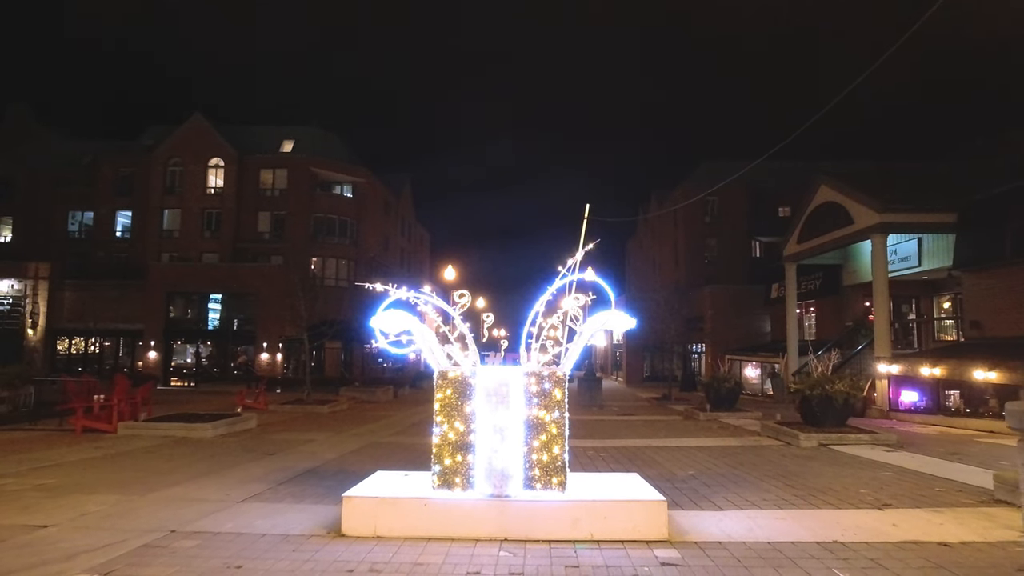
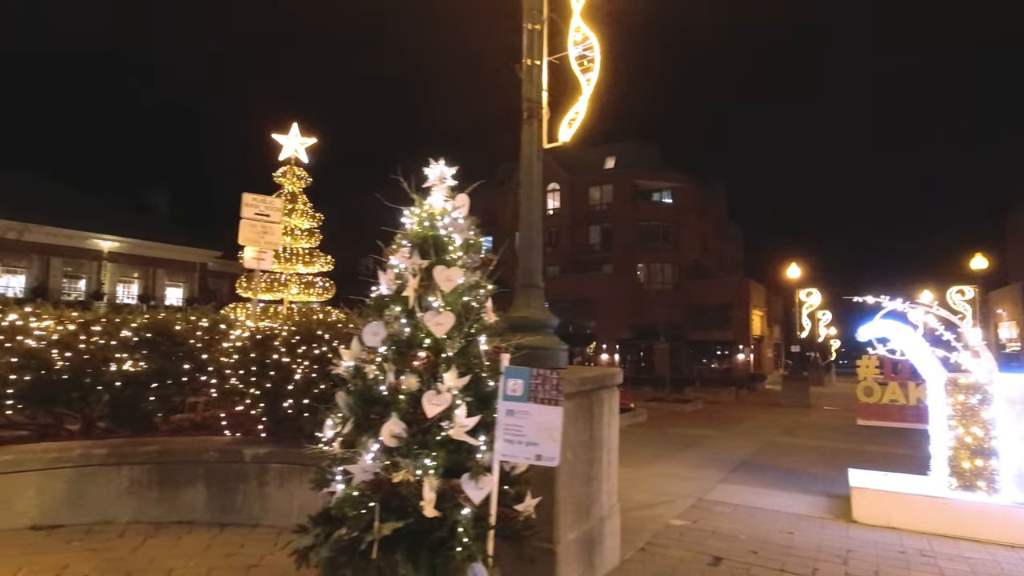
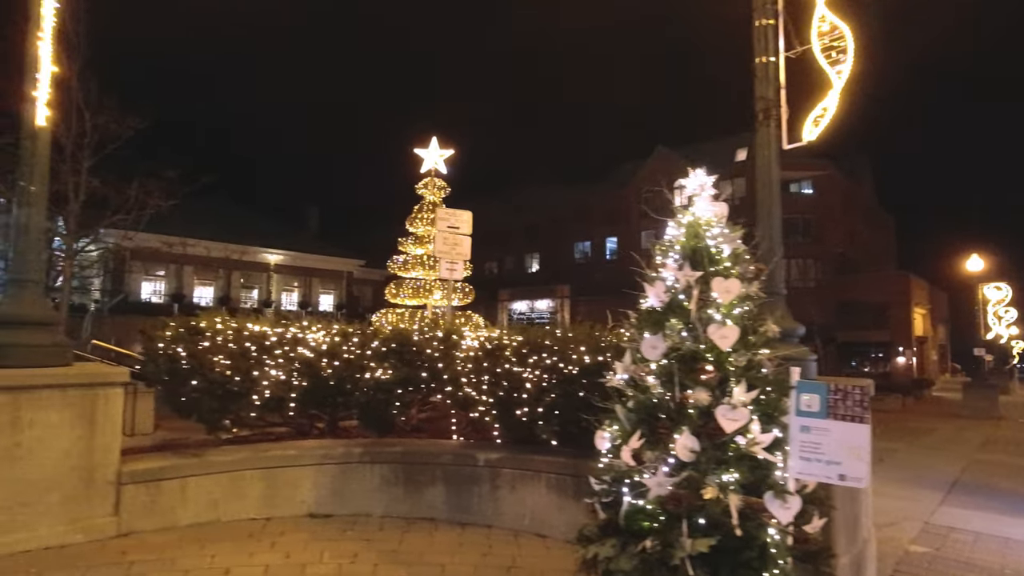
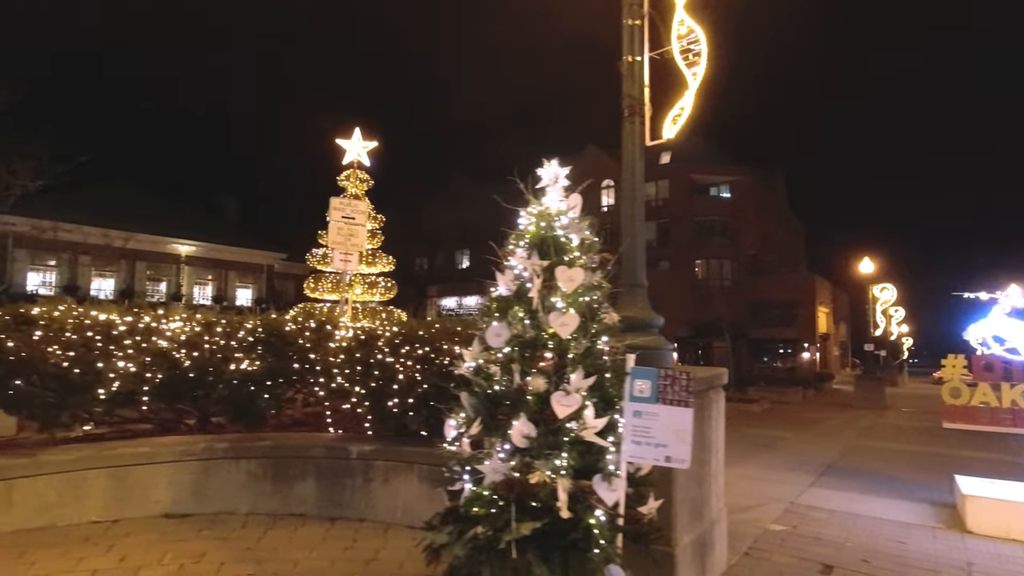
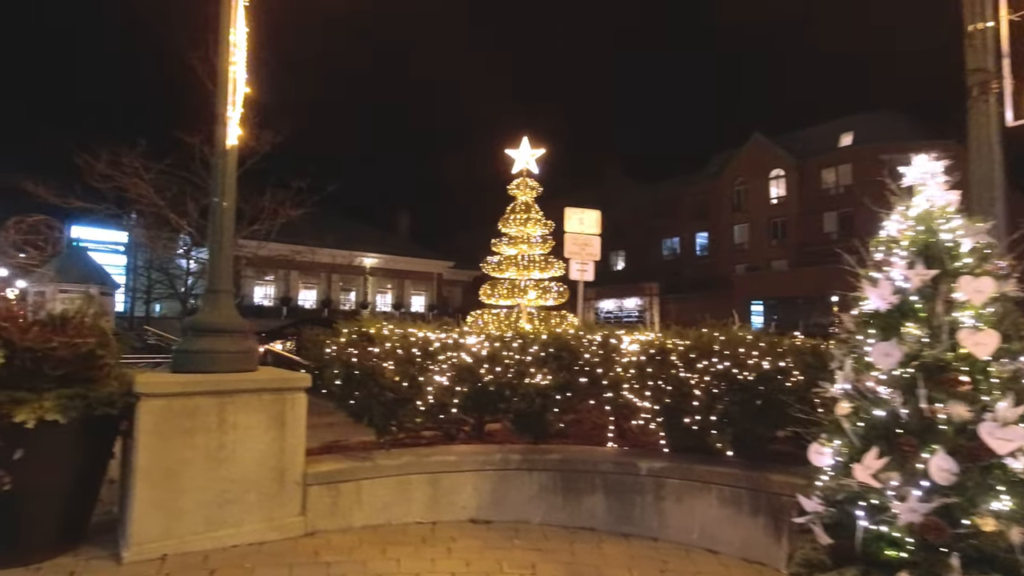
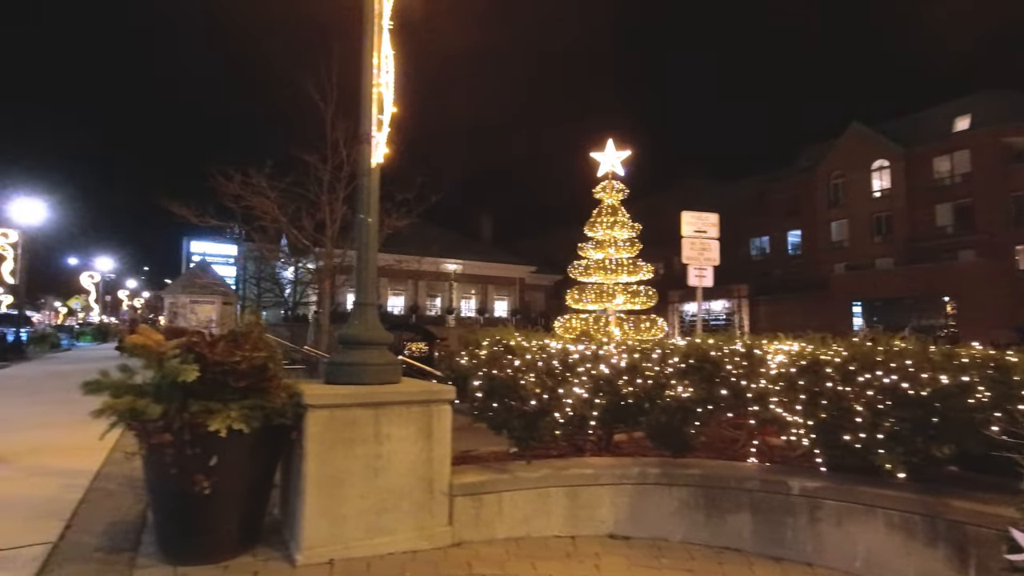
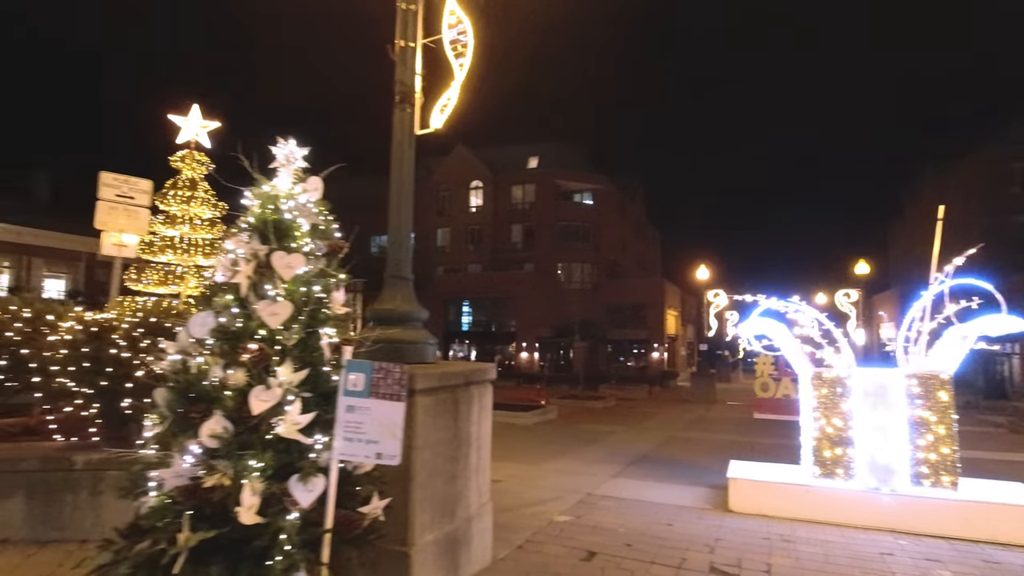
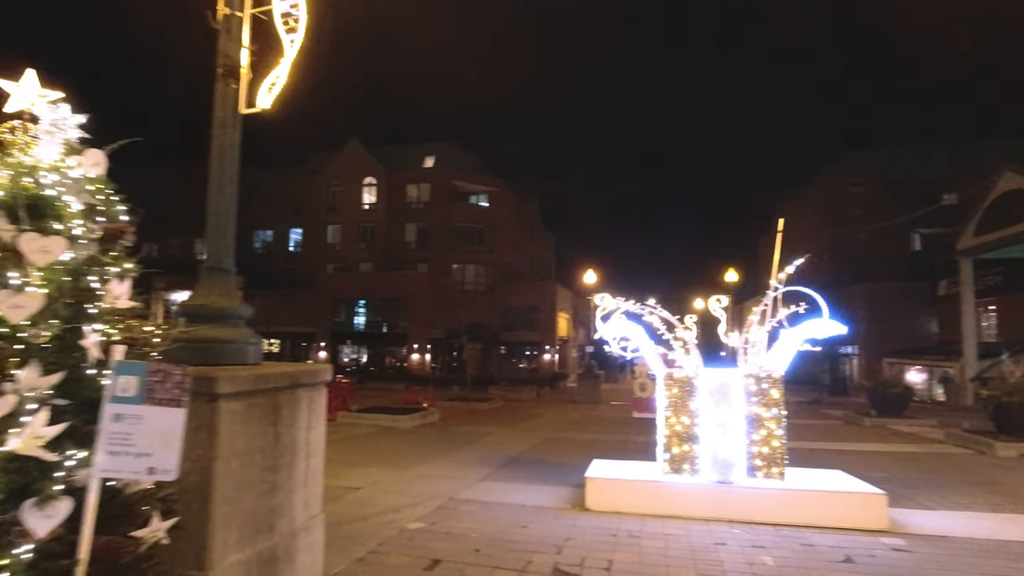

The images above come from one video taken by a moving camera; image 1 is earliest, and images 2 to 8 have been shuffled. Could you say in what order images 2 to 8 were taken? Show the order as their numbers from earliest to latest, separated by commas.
8, 7, 2, 4, 3, 5, 6
